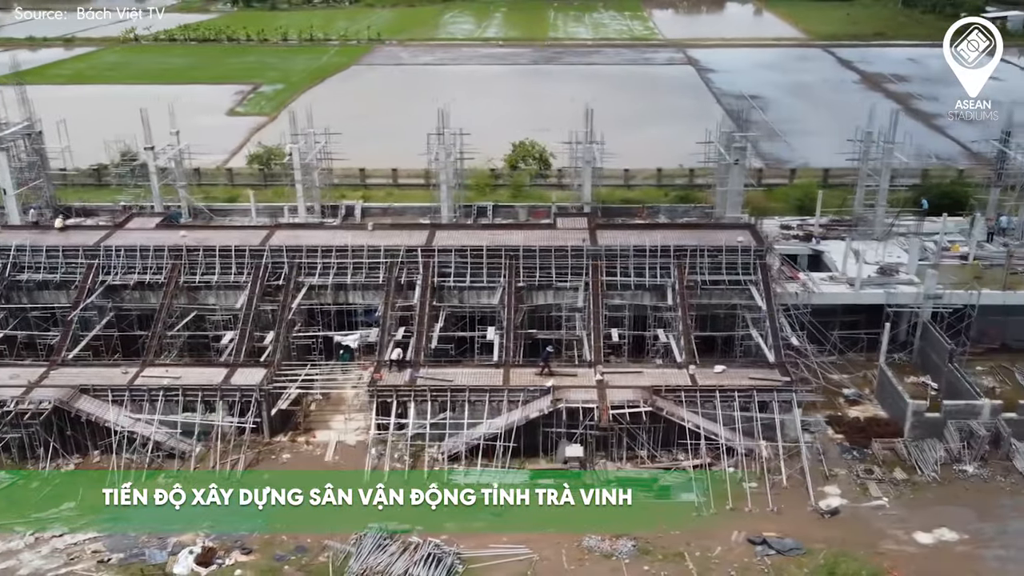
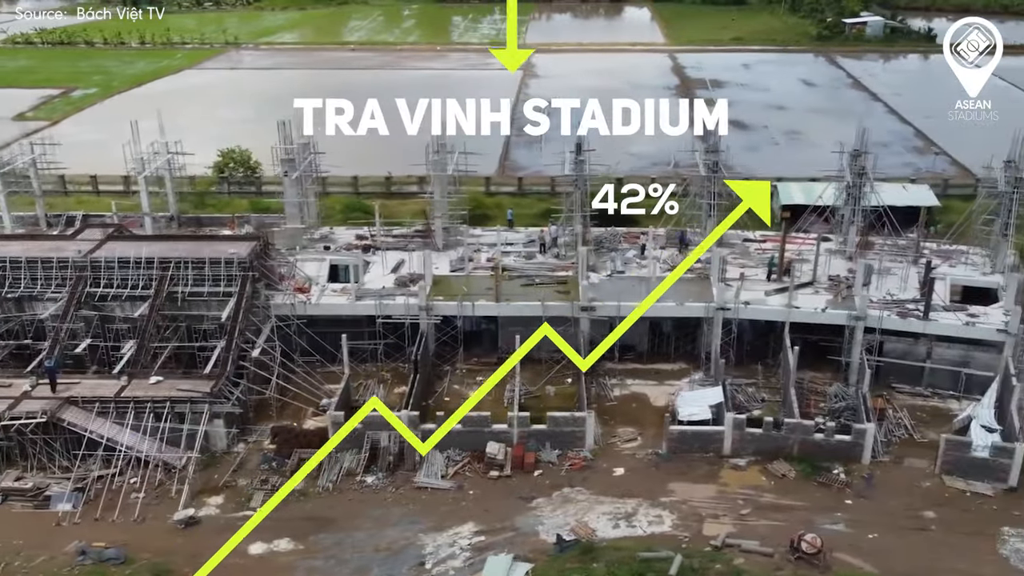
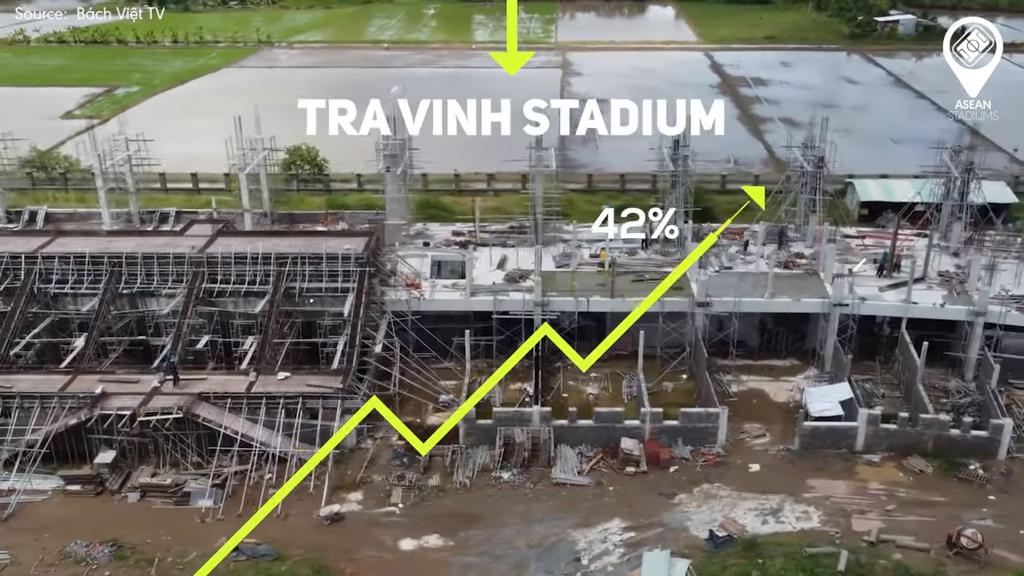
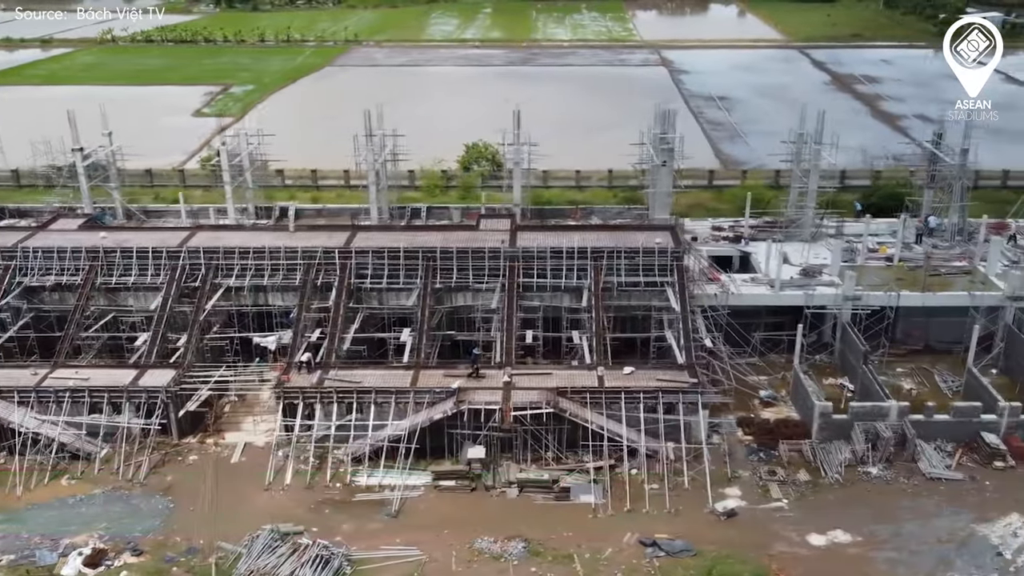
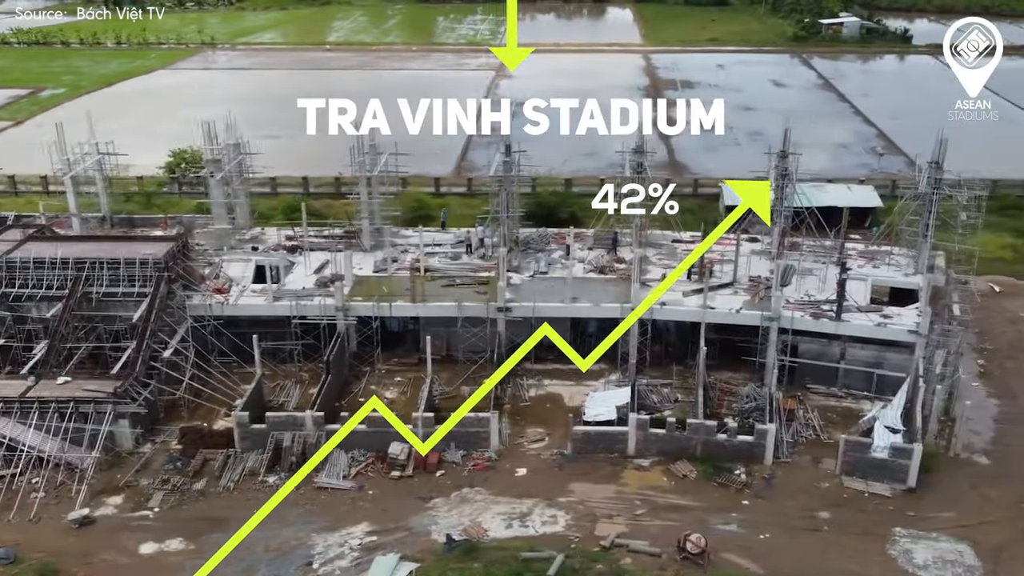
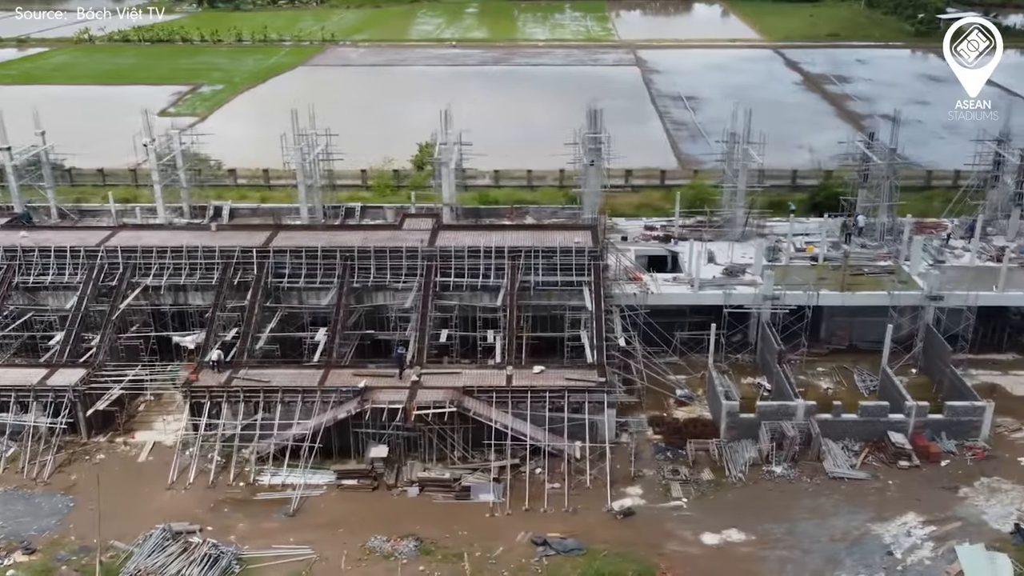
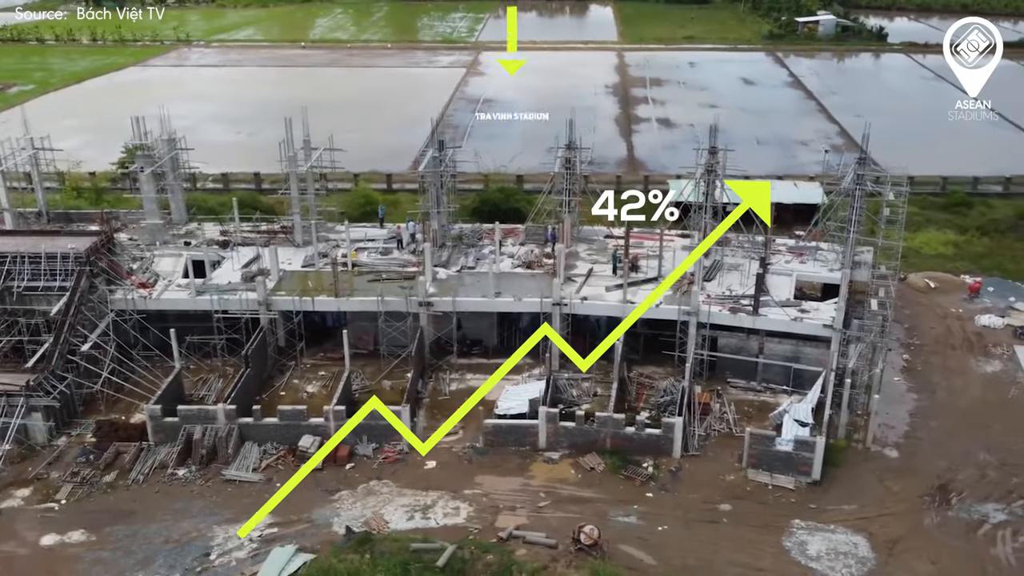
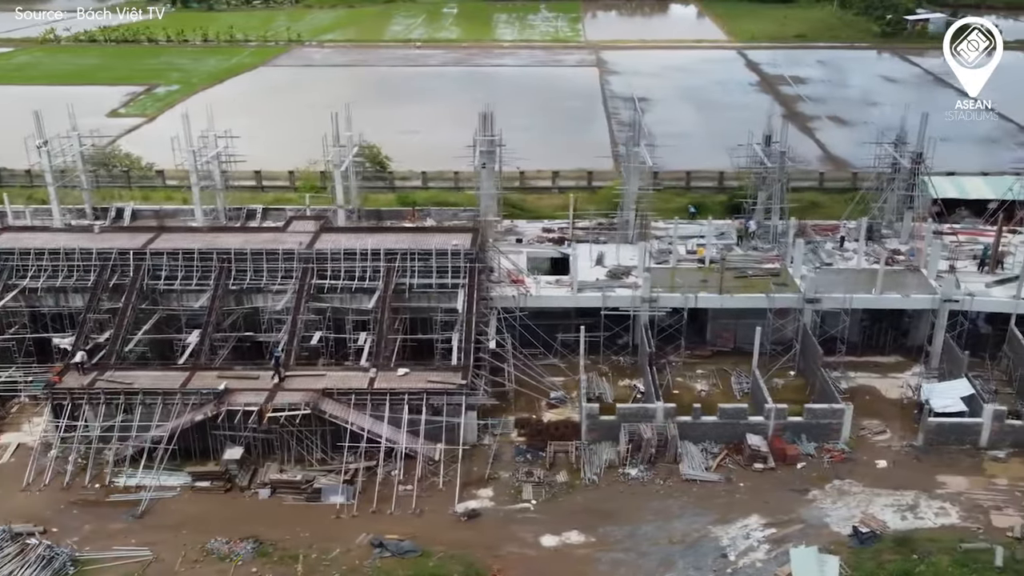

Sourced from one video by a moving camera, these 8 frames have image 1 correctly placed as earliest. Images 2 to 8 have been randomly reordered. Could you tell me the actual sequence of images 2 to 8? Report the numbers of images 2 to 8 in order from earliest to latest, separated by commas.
4, 6, 8, 3, 2, 5, 7
